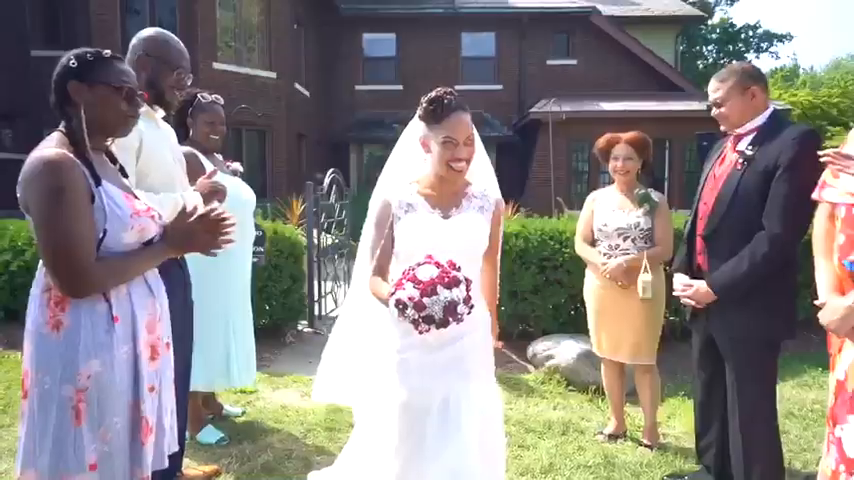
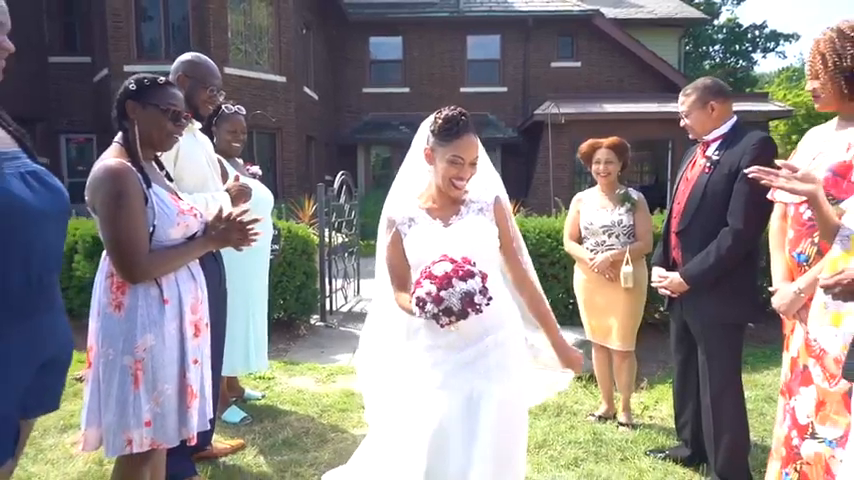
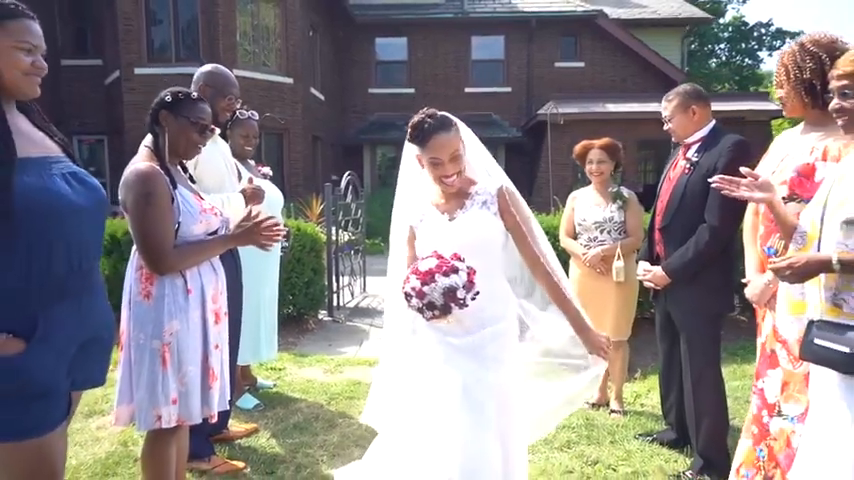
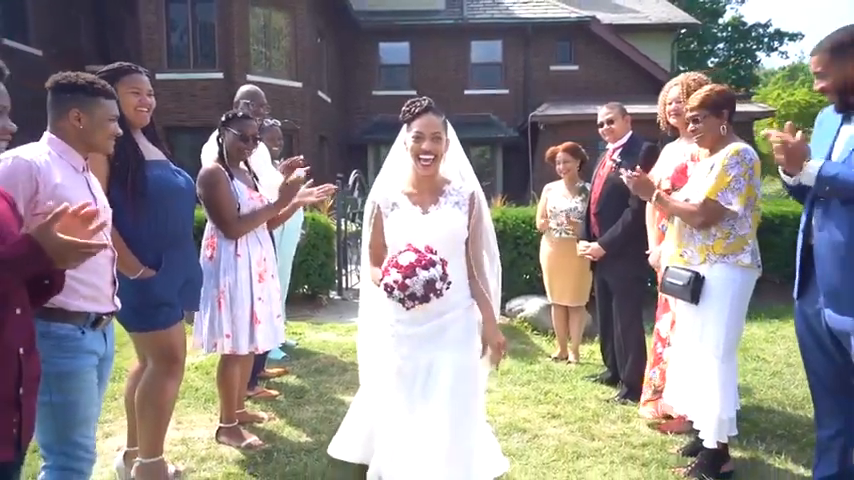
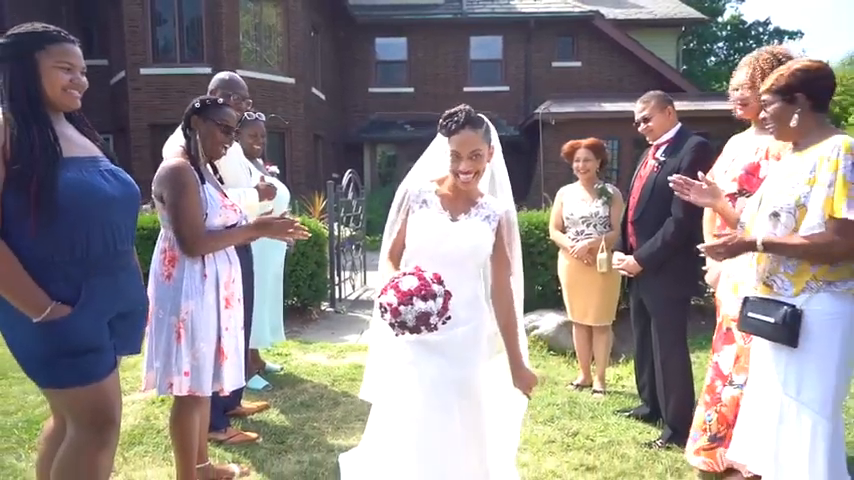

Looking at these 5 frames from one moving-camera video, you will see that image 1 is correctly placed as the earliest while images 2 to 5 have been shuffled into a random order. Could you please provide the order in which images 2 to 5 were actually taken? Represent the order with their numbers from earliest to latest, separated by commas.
2, 3, 5, 4
